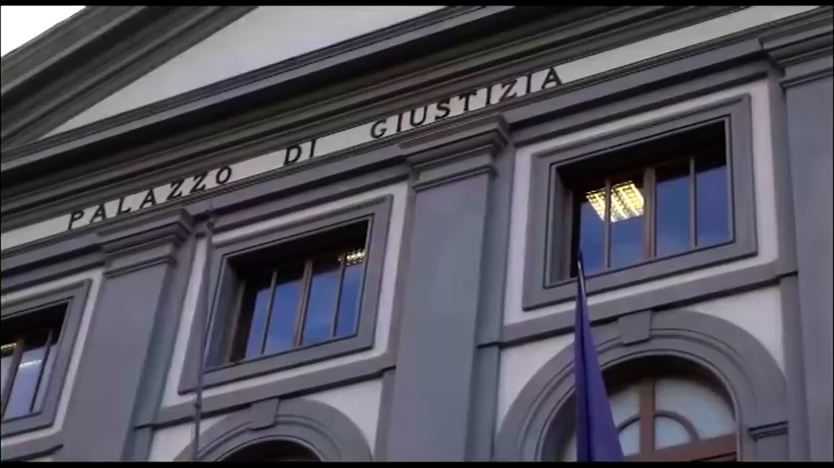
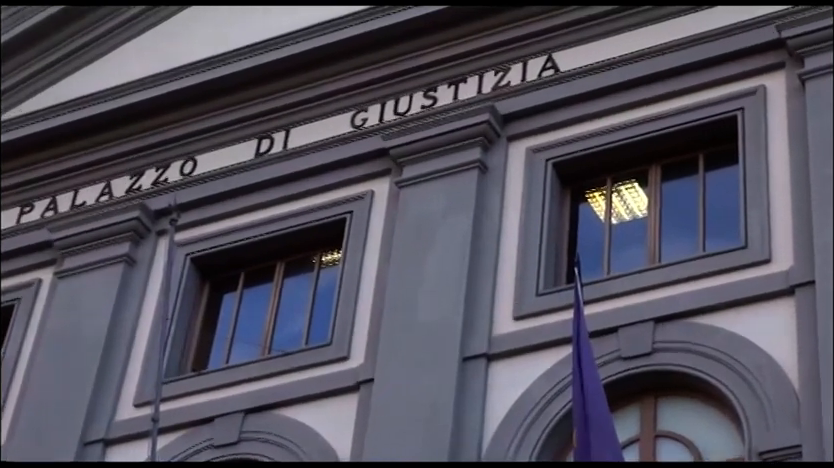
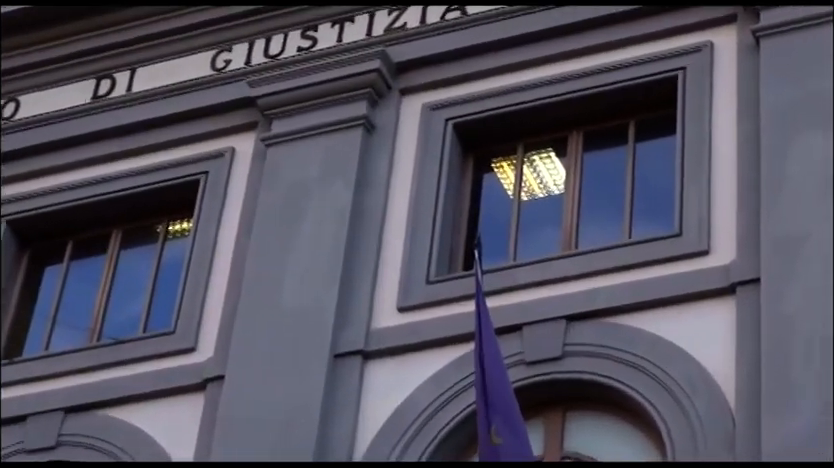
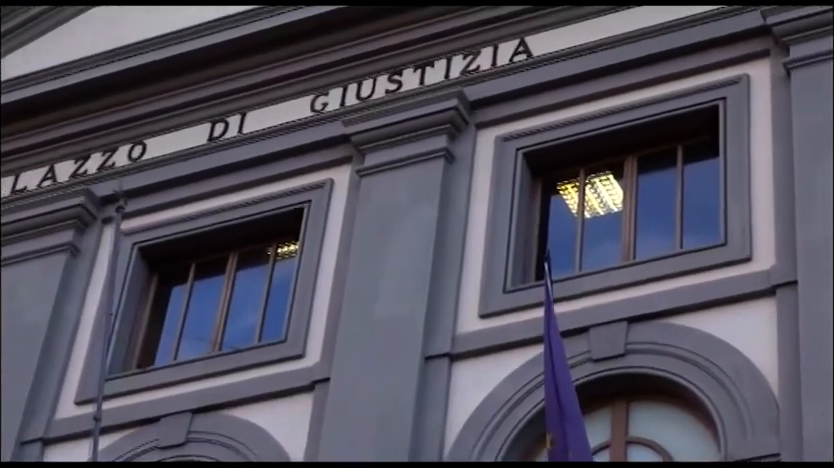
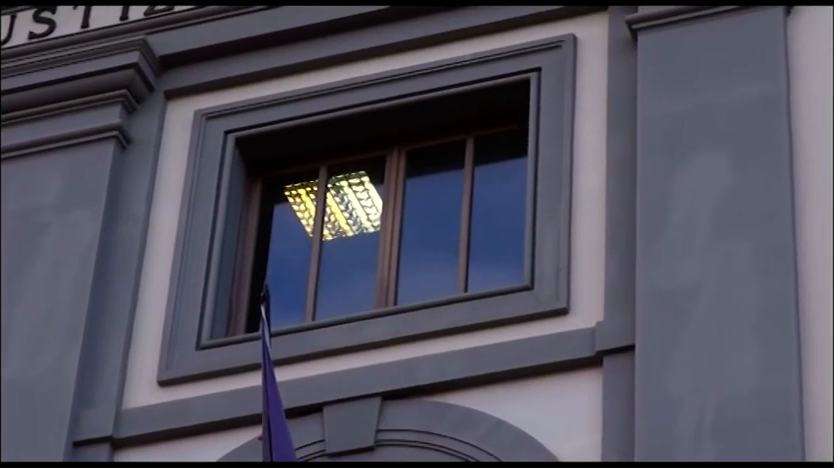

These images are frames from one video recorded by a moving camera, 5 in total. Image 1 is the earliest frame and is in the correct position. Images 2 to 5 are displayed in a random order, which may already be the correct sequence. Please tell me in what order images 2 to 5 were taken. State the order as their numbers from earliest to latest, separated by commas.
2, 4, 3, 5
